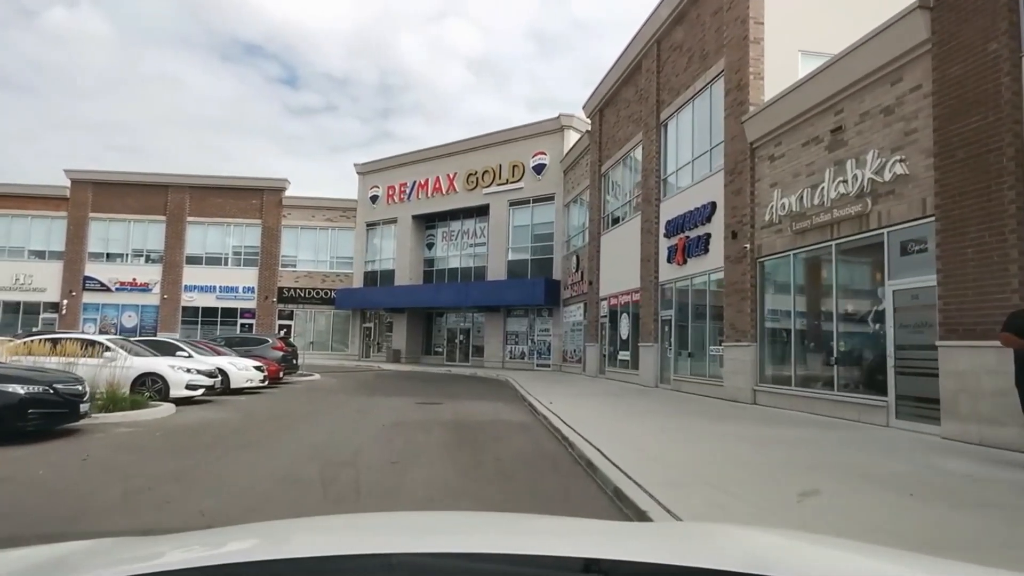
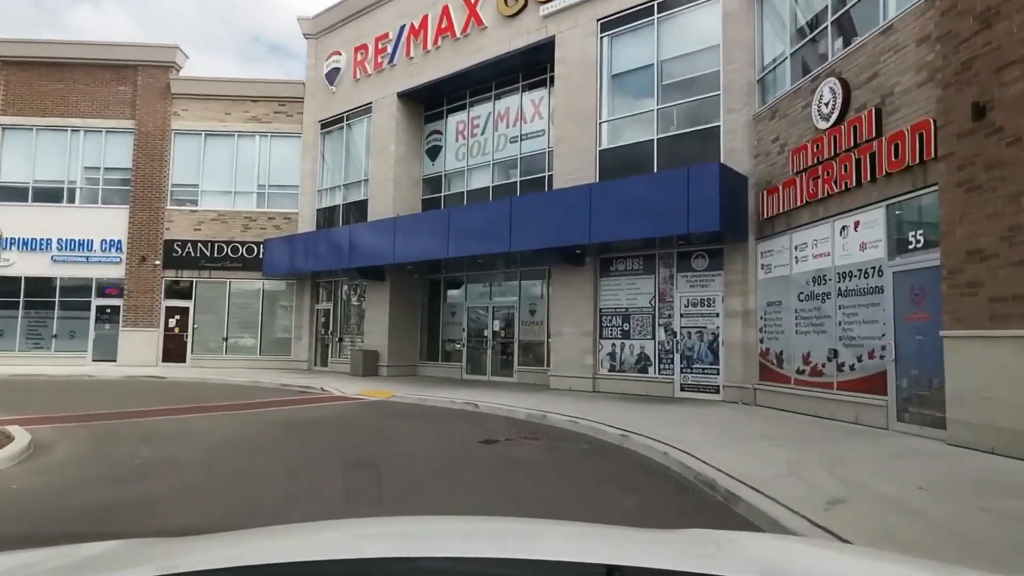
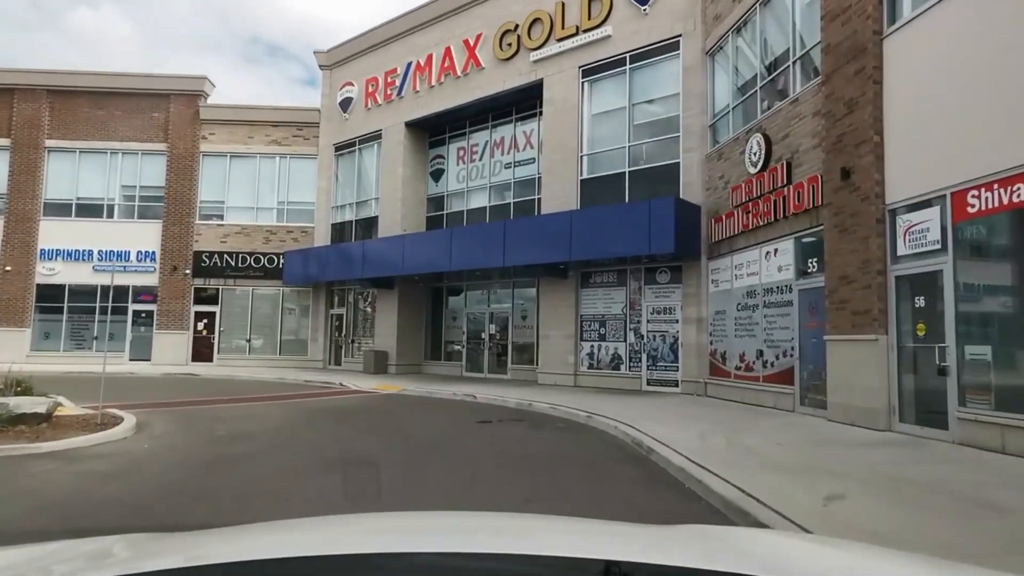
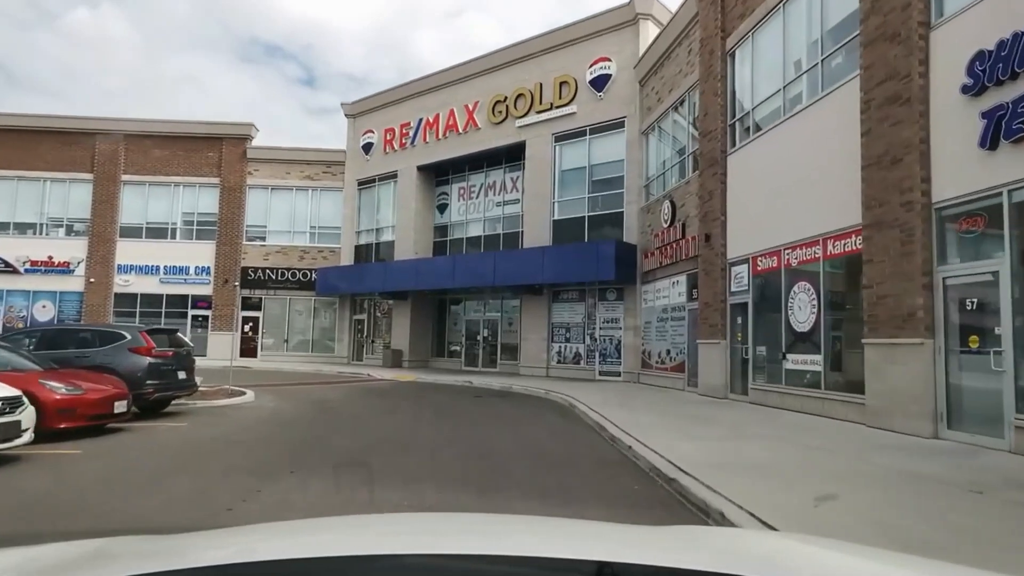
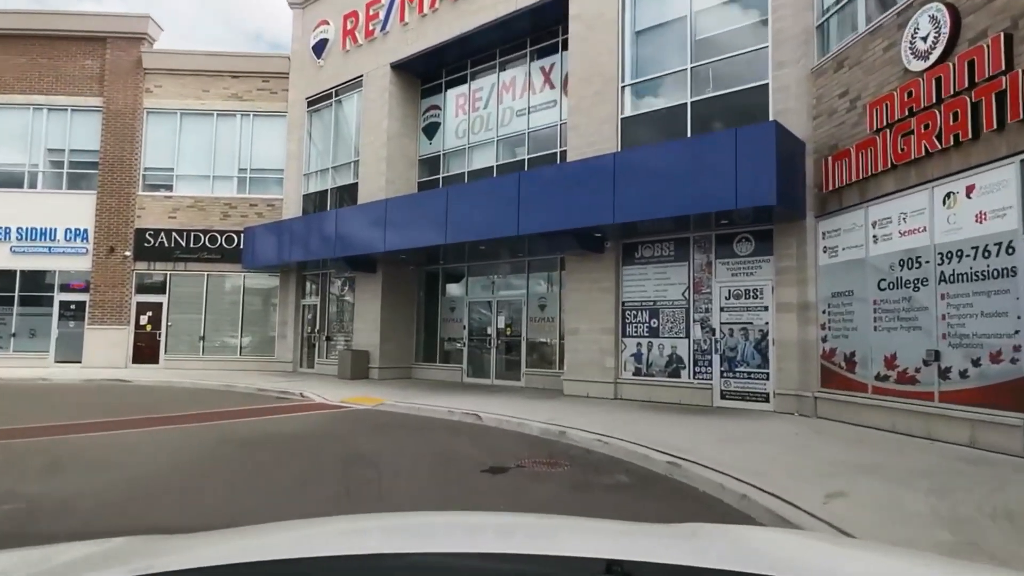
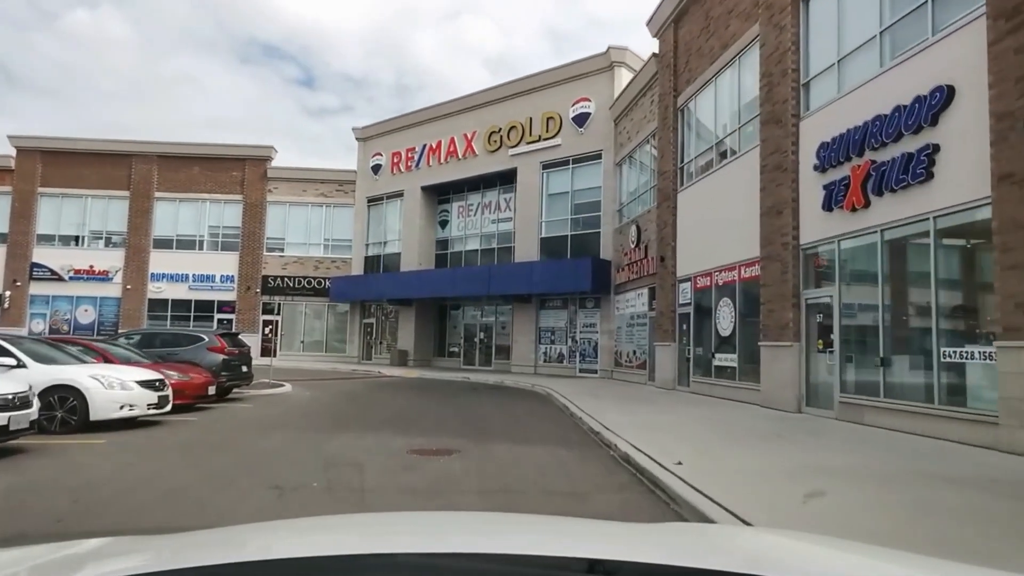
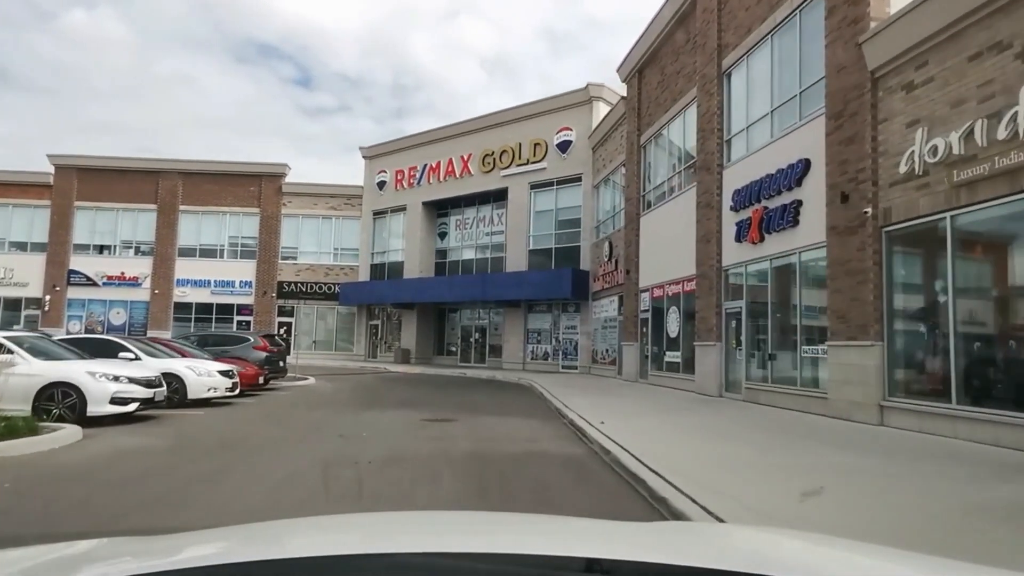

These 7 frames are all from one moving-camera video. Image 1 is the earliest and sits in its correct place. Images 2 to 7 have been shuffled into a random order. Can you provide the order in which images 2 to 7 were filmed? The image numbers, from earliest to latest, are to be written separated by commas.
7, 6, 4, 3, 2, 5
